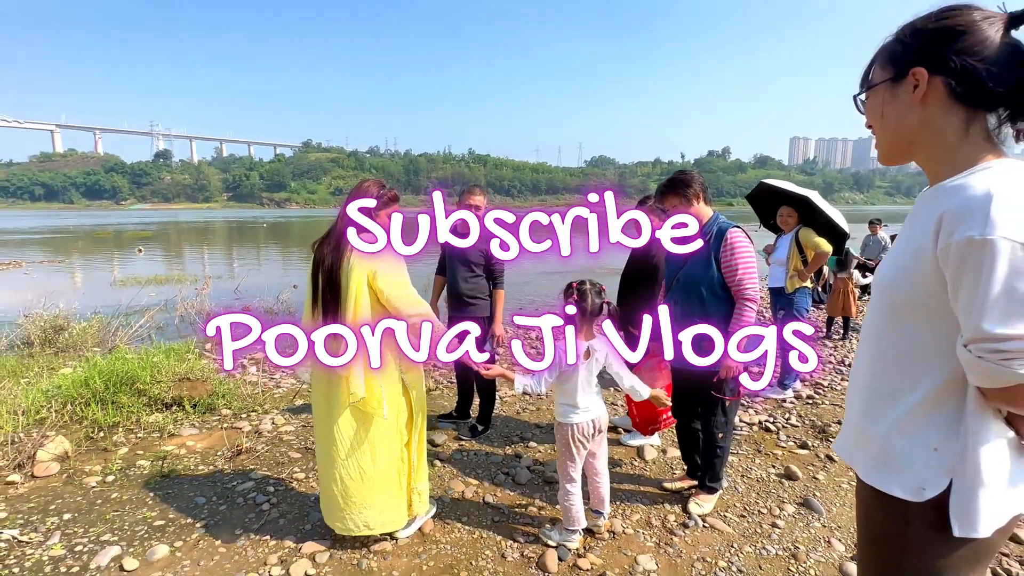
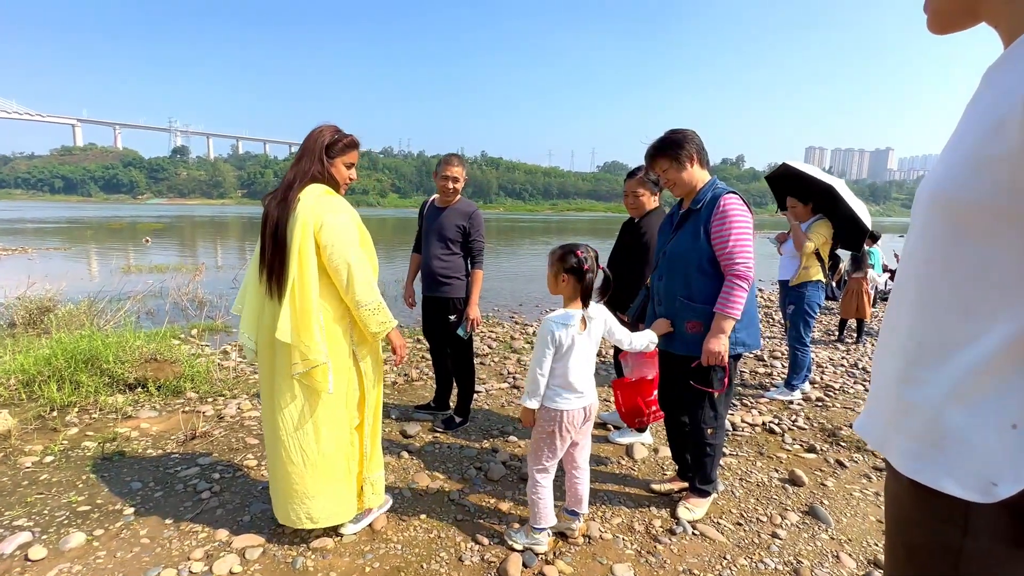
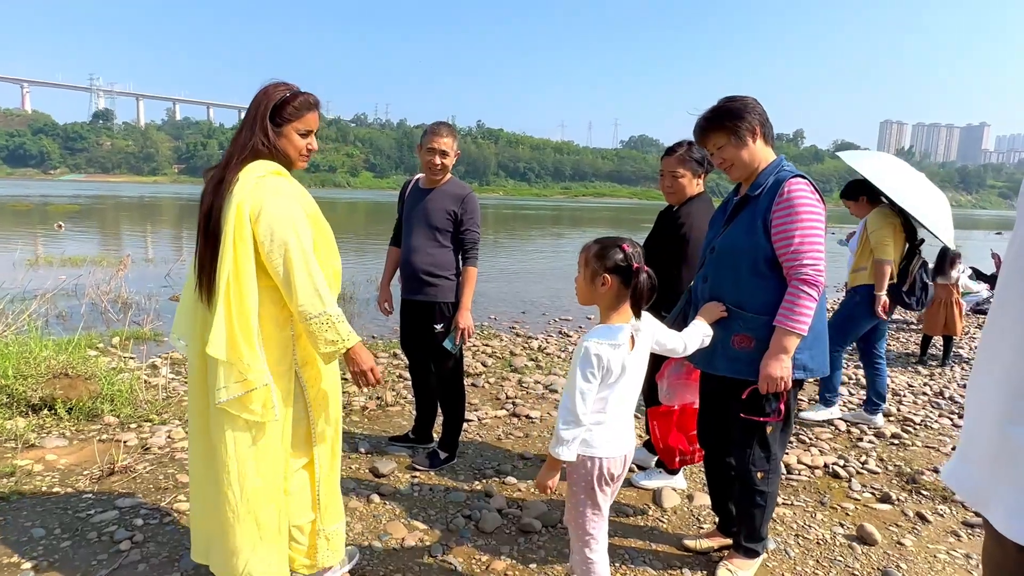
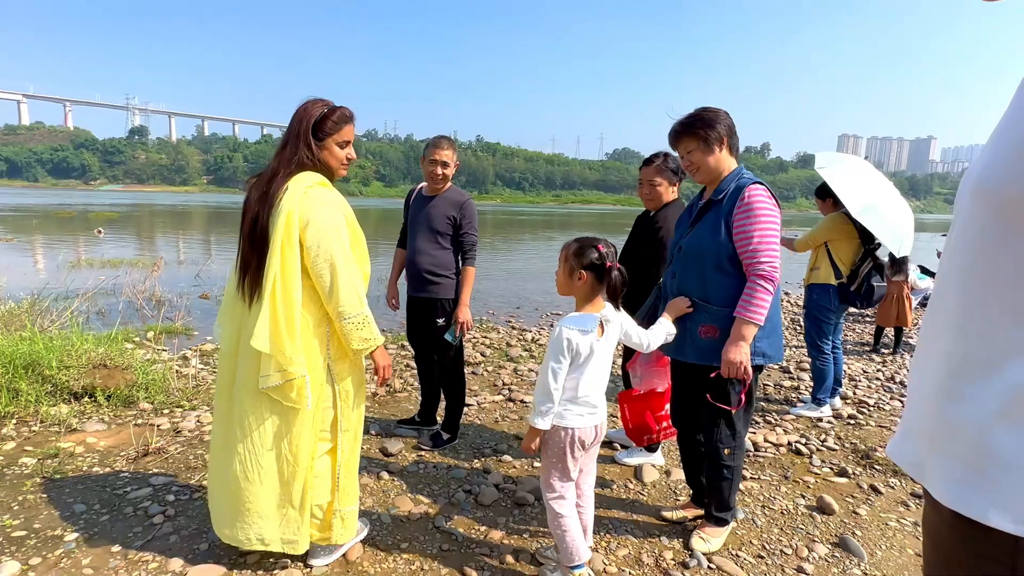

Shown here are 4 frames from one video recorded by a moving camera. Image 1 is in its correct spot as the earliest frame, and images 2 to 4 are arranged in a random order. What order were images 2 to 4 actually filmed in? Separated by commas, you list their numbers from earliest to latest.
2, 4, 3
